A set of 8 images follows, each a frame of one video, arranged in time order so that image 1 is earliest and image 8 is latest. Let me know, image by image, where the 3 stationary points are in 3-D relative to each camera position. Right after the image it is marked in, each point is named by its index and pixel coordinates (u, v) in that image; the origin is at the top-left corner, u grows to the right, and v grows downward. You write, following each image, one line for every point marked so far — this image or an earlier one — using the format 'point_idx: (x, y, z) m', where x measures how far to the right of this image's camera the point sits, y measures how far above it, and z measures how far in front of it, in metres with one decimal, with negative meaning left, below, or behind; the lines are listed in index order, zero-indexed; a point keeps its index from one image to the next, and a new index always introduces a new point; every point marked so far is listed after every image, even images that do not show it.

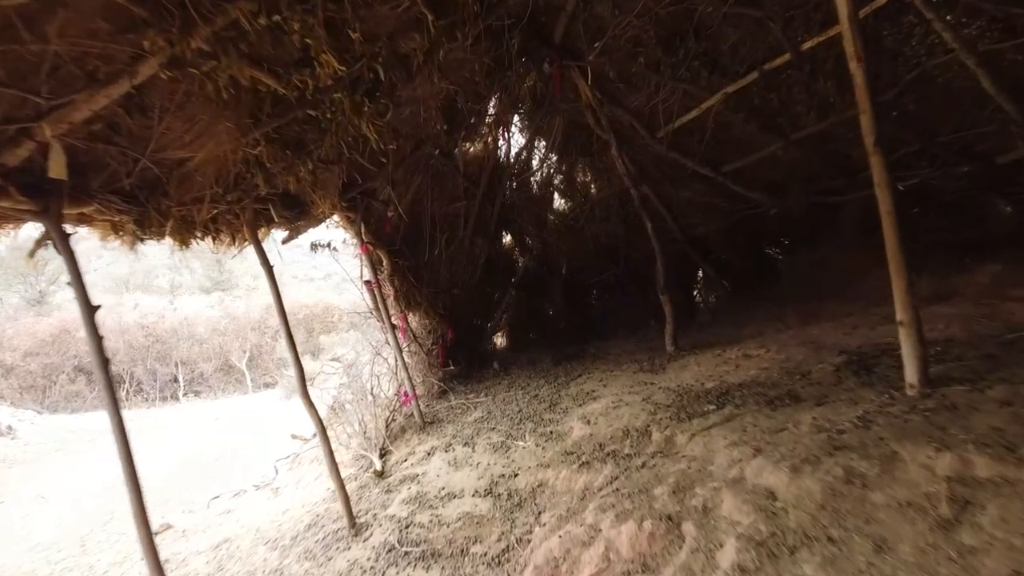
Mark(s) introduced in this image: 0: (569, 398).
0: (+0.4, -0.8, +4.3) m
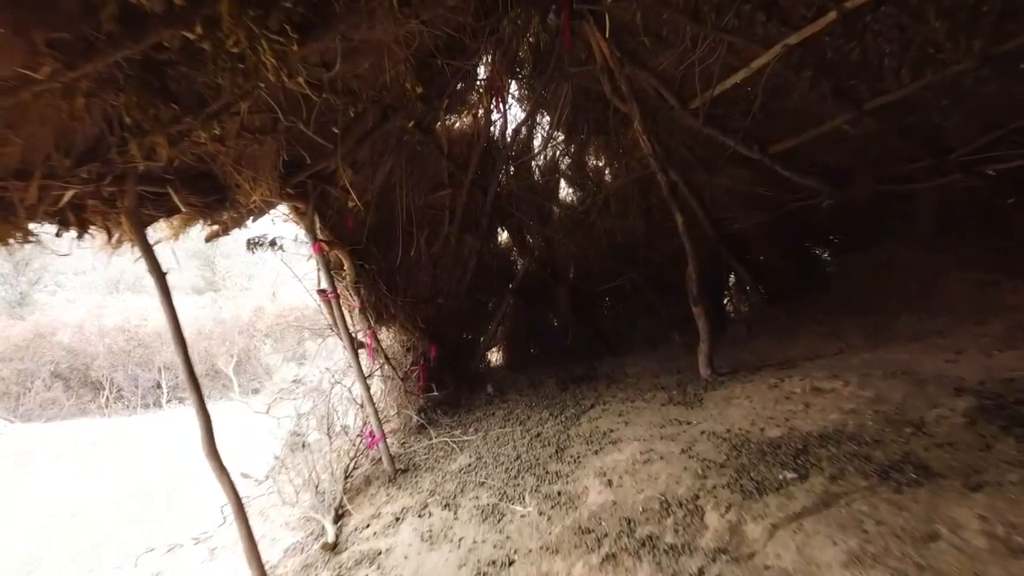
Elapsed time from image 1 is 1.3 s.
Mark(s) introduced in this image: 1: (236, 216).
0: (+0.4, -0.8, +3.3) m
1: (-1.5, +0.4, +3.2) m
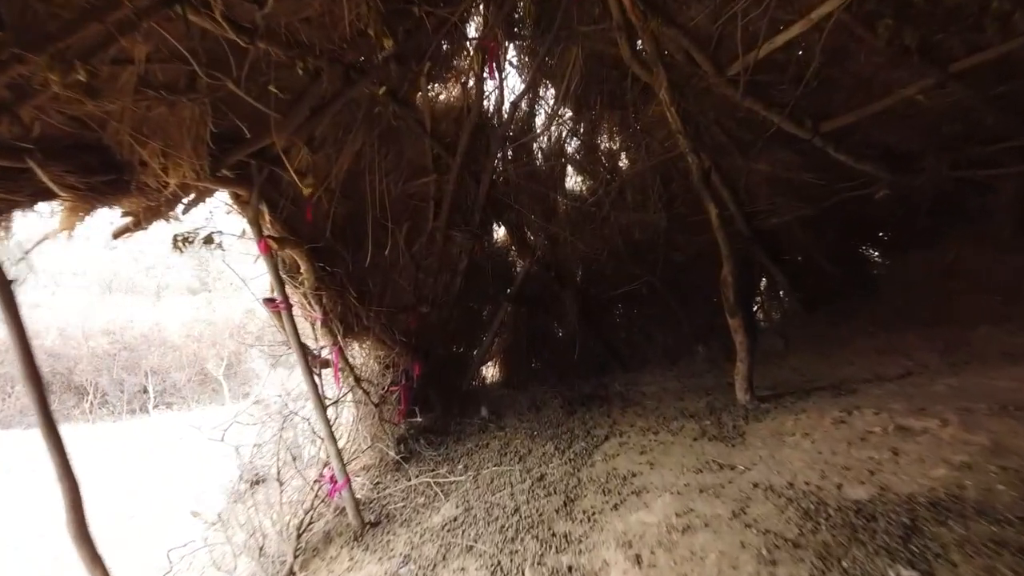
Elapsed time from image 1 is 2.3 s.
0: (+0.3, -0.9, +2.6) m
1: (-1.5, +0.4, +2.5) m
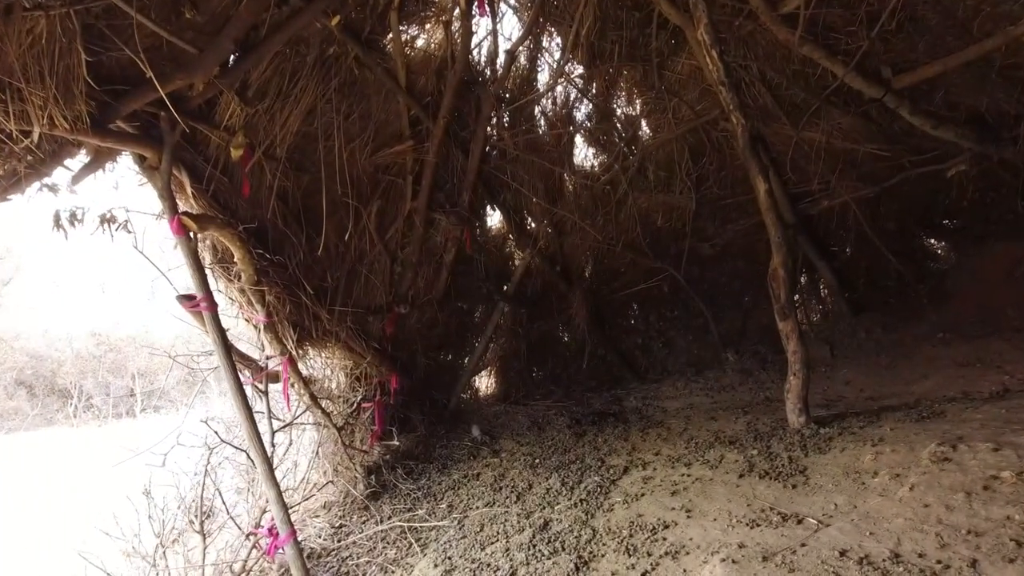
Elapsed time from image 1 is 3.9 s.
0: (+0.3, -0.9, +2.0) m
1: (-1.5, +0.4, +1.8) m
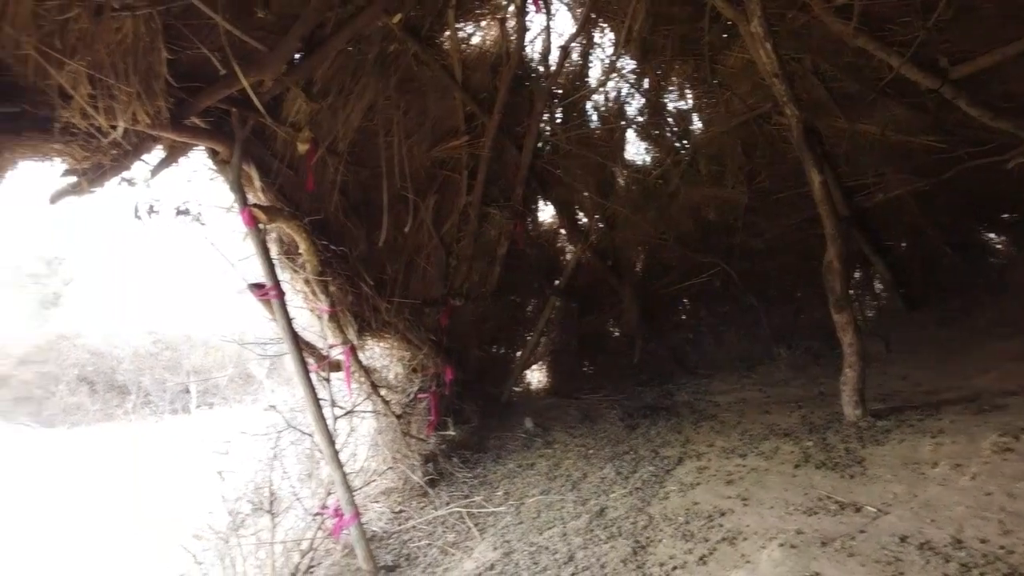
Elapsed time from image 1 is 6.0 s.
0: (+0.5, -0.8, +2.0) m
1: (-1.4, +0.4, +1.9) m
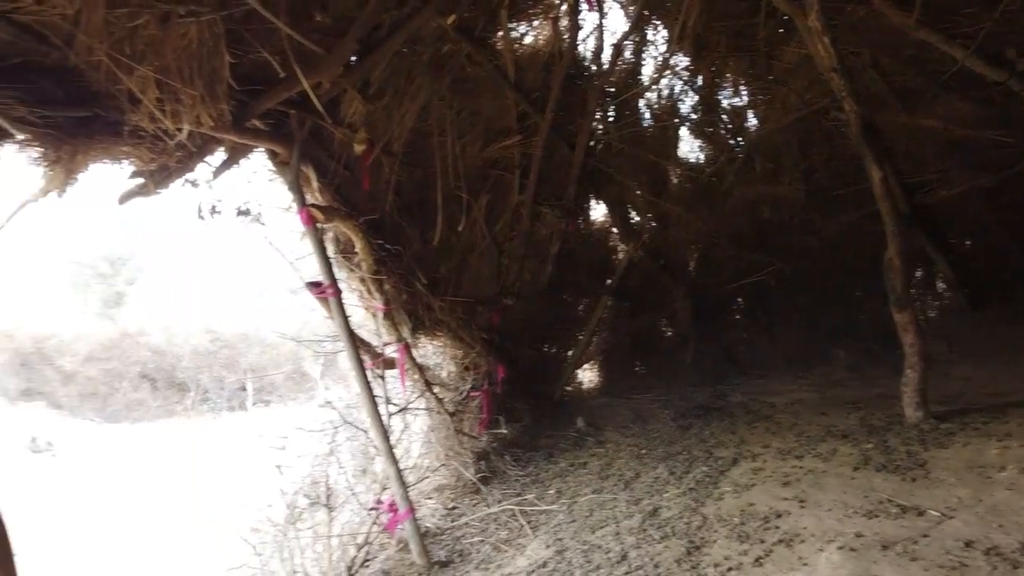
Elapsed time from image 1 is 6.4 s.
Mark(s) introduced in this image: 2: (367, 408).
0: (+0.7, -0.8, +2.0) m
1: (-1.2, +0.4, +2.0) m
2: (-0.5, -0.4, +2.1) m
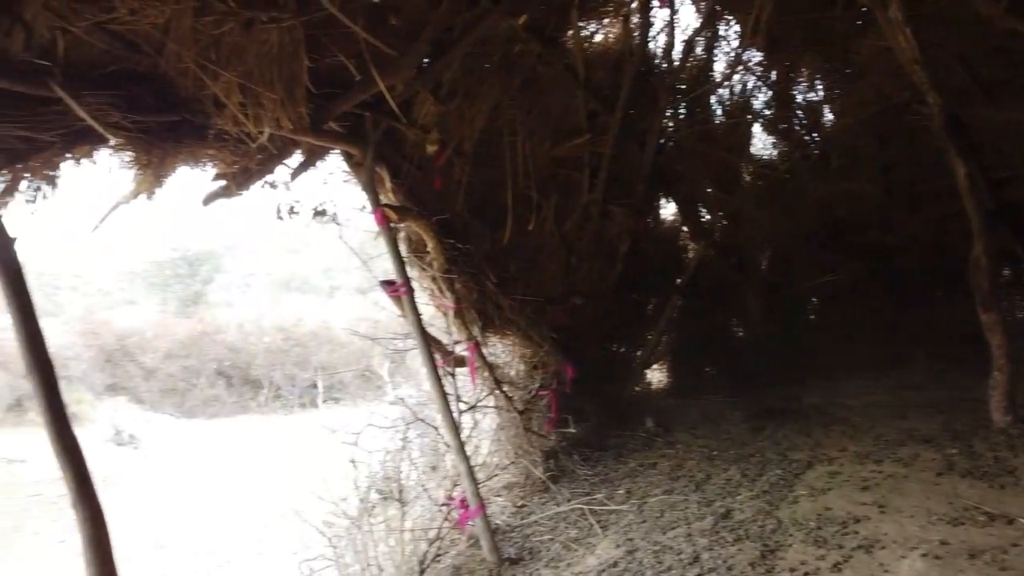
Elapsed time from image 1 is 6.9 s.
0: (+0.9, -0.8, +1.9) m
1: (-0.9, +0.4, +2.1) m
2: (-0.3, -0.4, +2.1) m
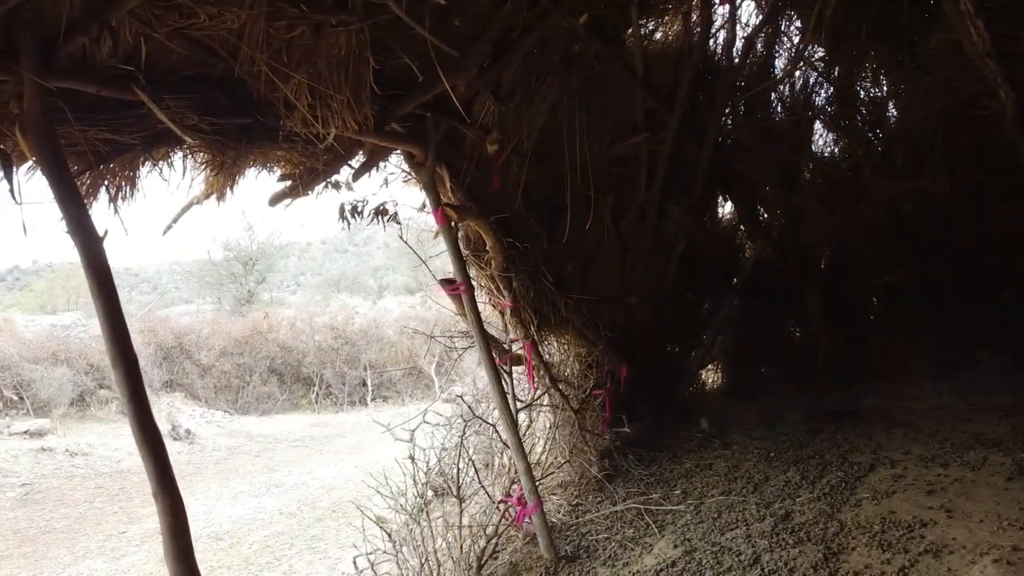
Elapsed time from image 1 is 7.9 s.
0: (+1.1, -0.8, +1.9) m
1: (-0.7, +0.4, +2.1) m
2: (-0.1, -0.4, +2.2) m
